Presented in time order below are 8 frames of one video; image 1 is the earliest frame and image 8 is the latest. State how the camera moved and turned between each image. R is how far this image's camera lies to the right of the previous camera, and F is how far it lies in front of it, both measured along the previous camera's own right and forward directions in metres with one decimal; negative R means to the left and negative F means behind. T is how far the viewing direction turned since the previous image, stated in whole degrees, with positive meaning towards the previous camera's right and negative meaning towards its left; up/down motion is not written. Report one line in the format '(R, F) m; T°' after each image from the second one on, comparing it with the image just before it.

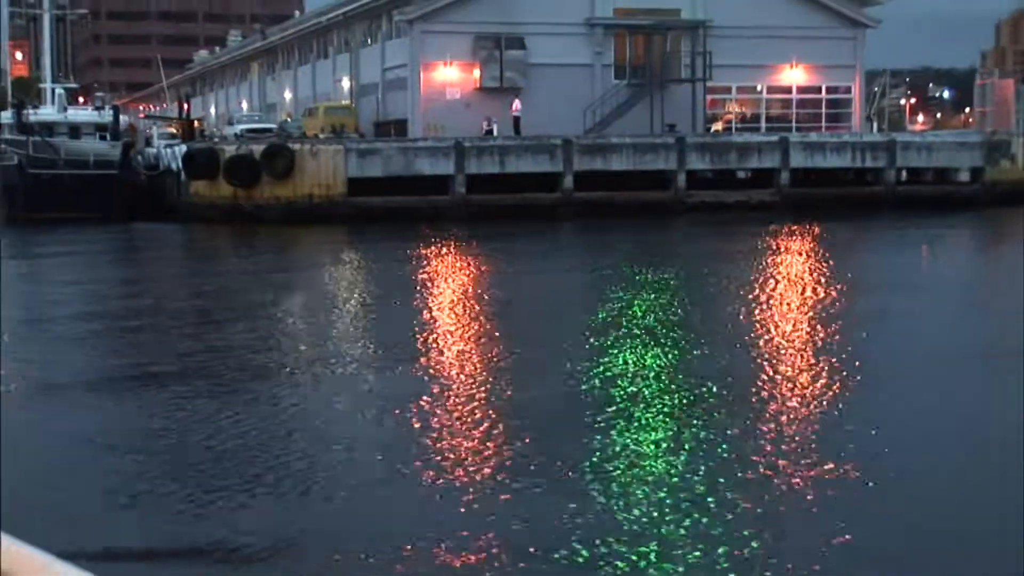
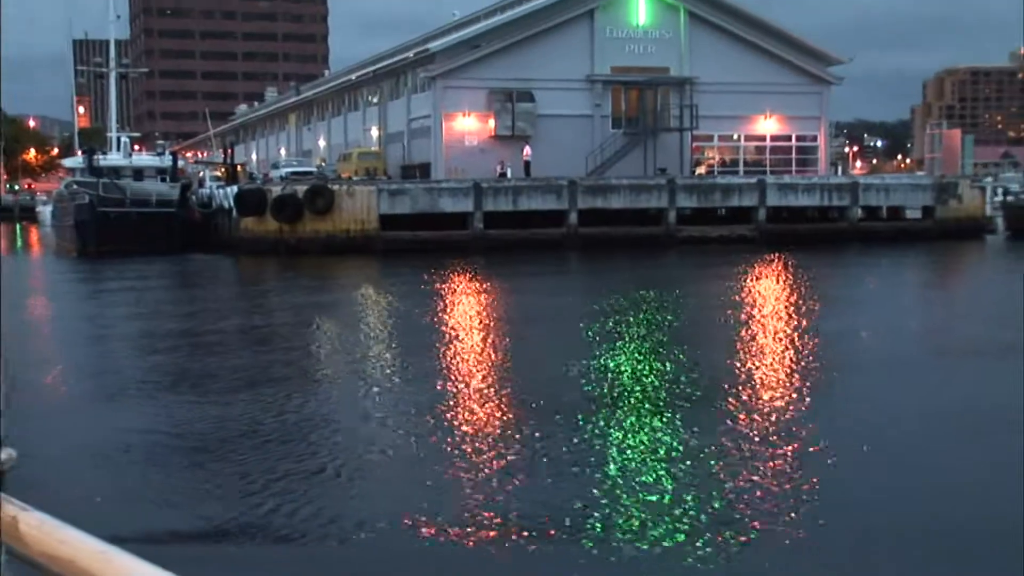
(+0.1, -2.7) m; -1°
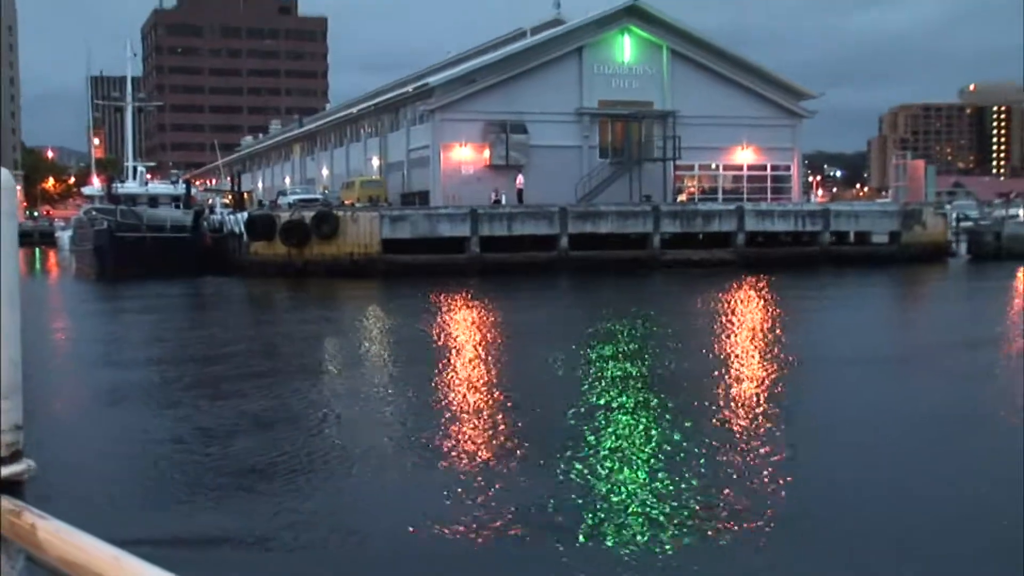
(-0.1, -1.4) m; +1°
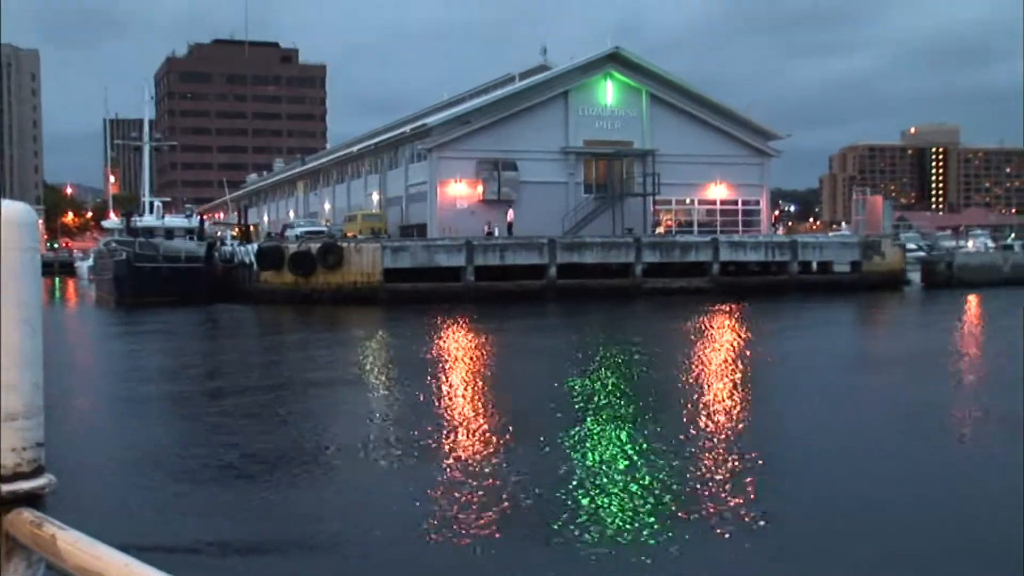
(-0.2, -1.8) m; +1°
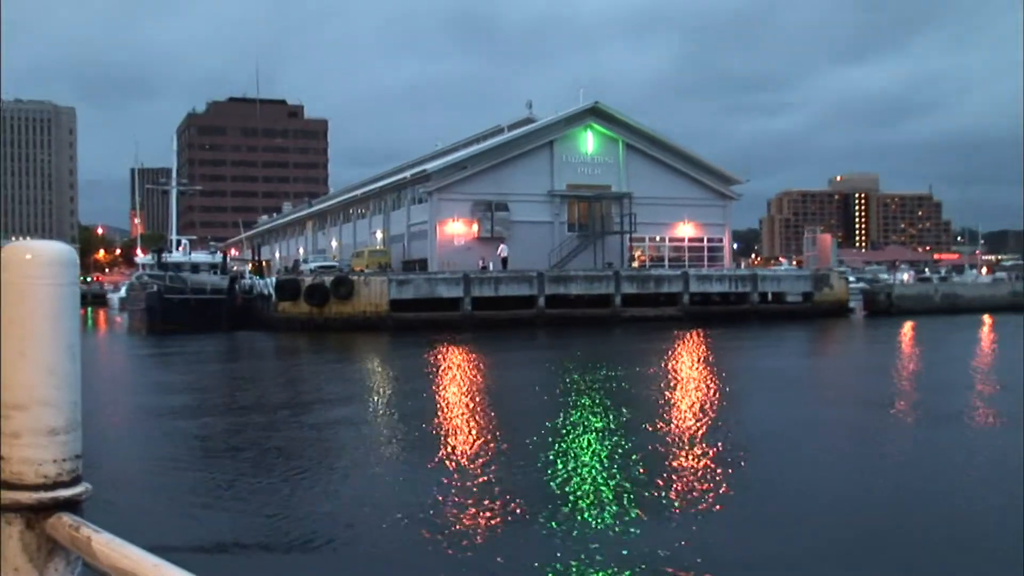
(-0.4, -3.1) m; +1°
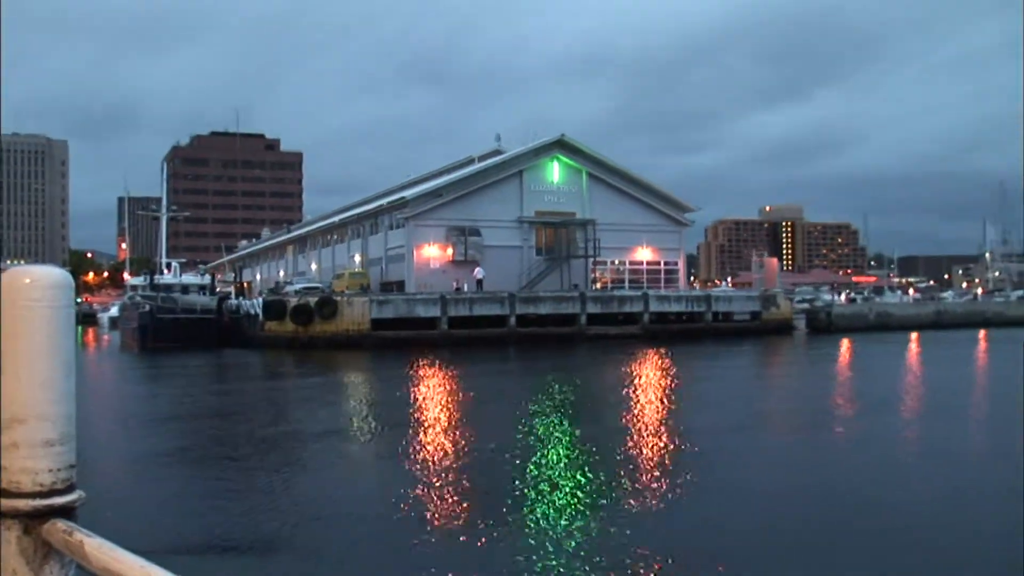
(-0.5, -2.2) m; +3°
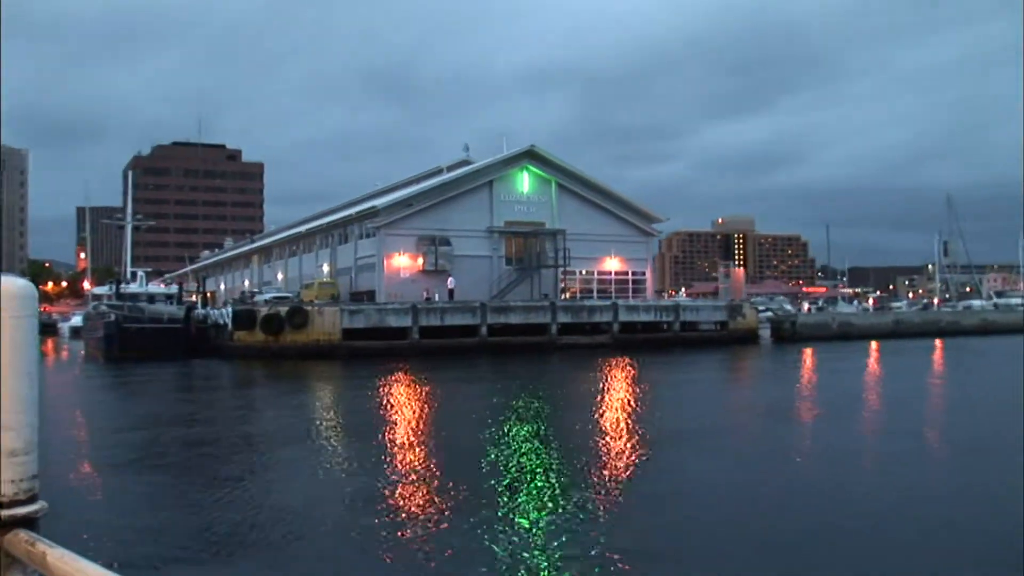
(-0.9, -0.1) m; +3°
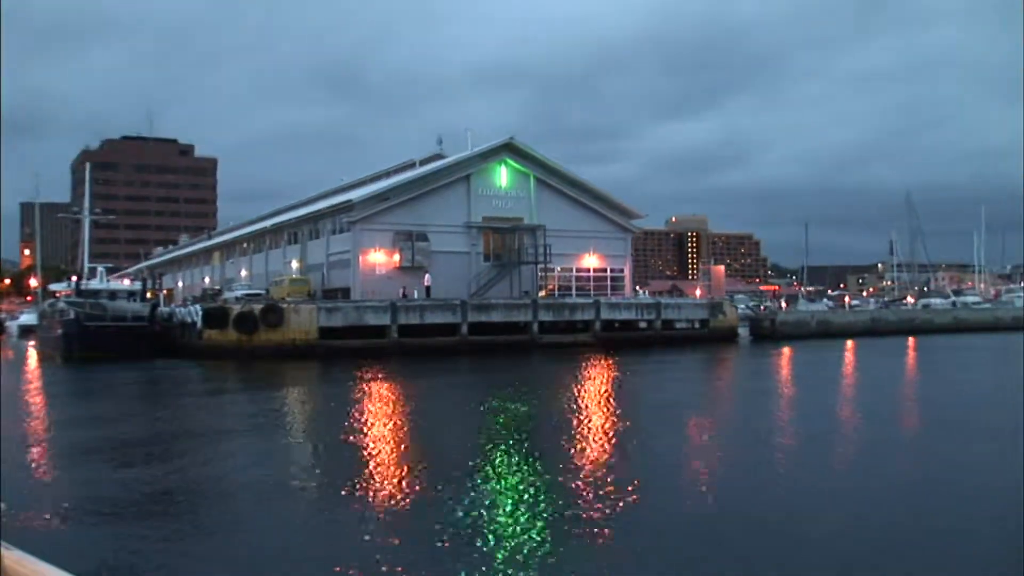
(-1.8, +0.9) m; +5°
